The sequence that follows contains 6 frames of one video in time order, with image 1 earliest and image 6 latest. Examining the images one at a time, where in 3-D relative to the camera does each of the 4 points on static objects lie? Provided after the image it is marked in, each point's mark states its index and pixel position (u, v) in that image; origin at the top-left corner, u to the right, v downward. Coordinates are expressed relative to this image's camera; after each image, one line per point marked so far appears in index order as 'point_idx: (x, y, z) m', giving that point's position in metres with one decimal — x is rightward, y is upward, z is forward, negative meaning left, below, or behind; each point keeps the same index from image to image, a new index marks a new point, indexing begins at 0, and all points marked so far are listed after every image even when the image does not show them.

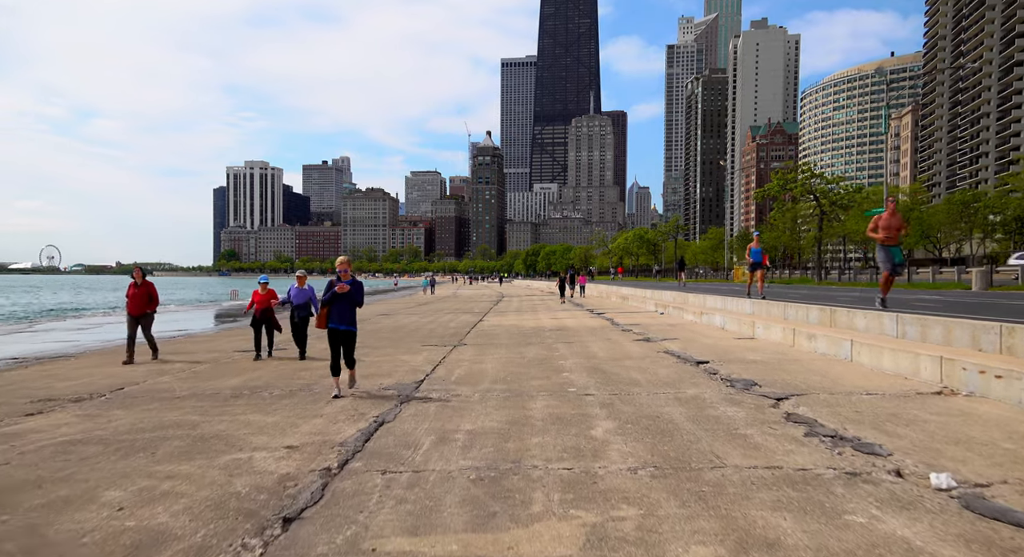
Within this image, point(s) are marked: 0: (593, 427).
0: (+0.8, -1.4, +6.2) m
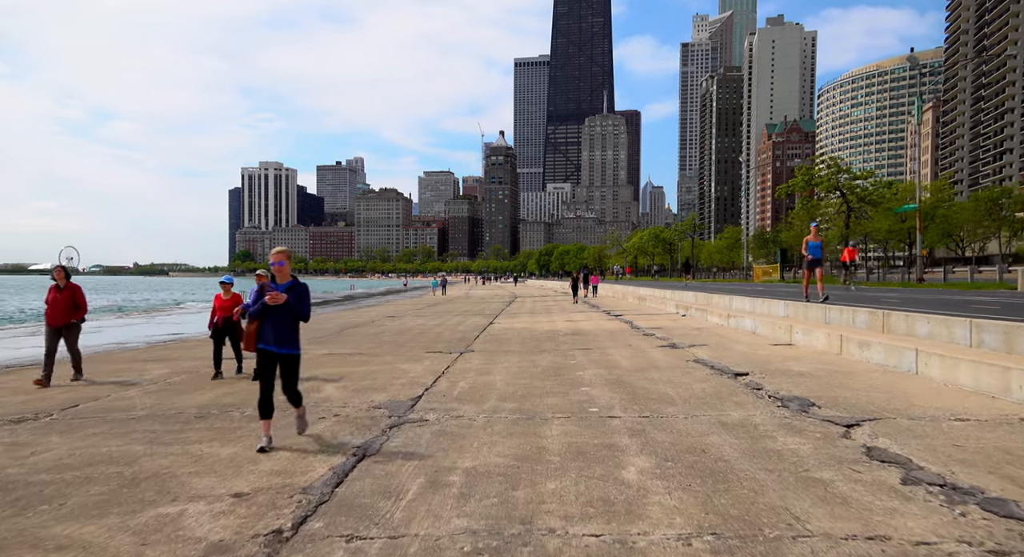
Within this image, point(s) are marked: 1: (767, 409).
0: (+0.9, -1.4, +4.9) m
1: (+2.7, -1.4, +6.7) m
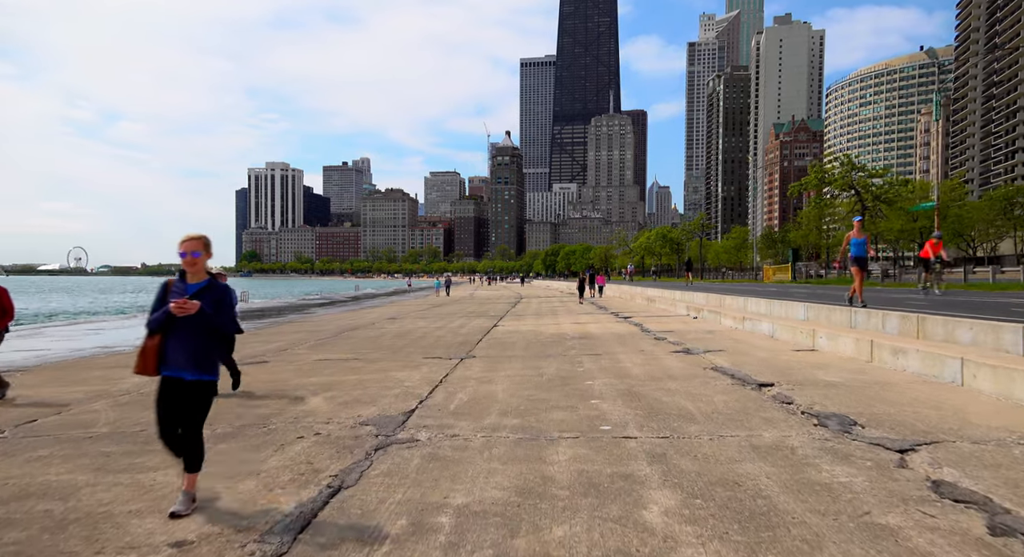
0: (+0.9, -1.4, +4.1) m
1: (+2.7, -1.4, +5.9) m
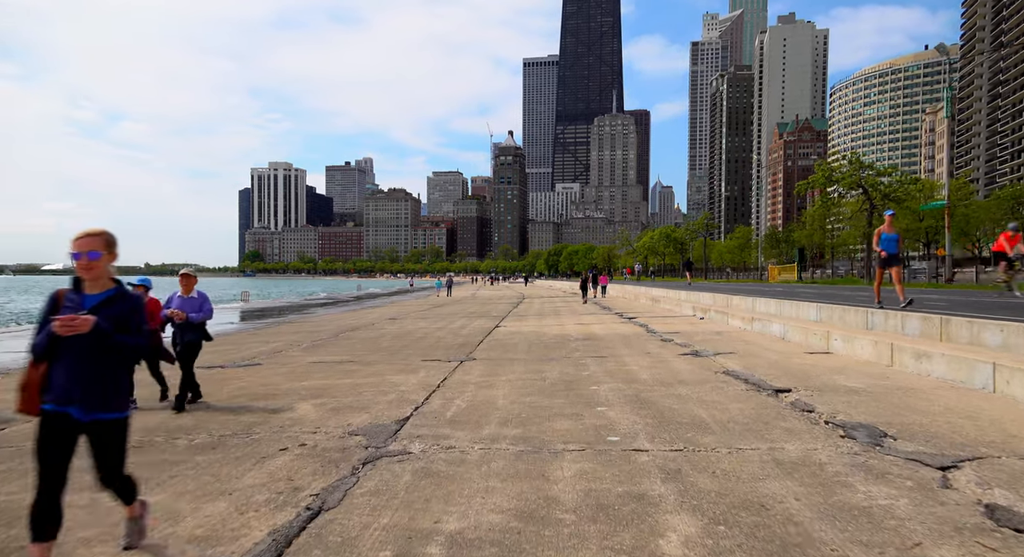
0: (+0.8, -1.4, +3.7) m
1: (+2.7, -1.4, +5.4) m
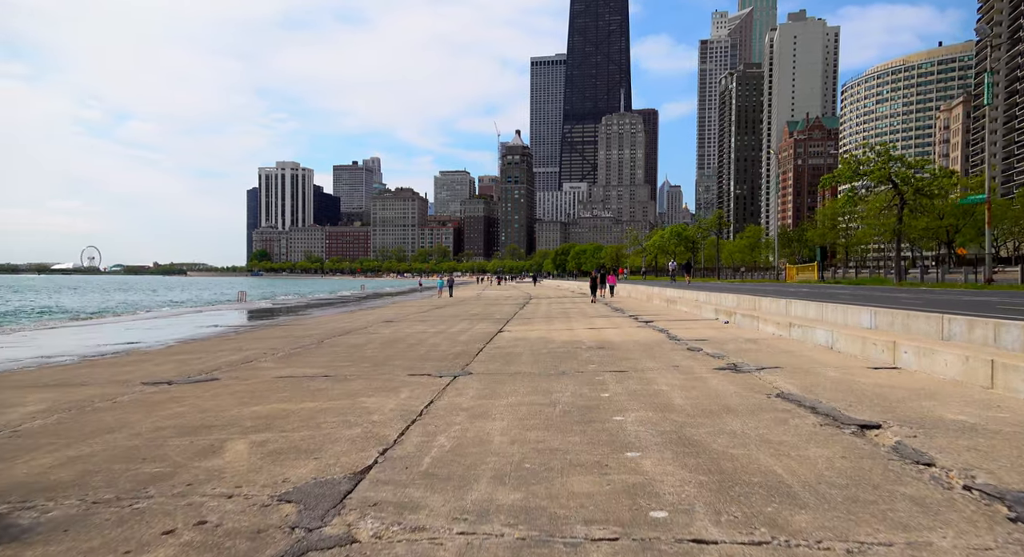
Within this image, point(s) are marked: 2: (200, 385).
0: (+0.8, -1.4, +1.8) m
1: (+2.7, -1.4, +3.5) m
2: (-4.6, -1.6, +9.4) m
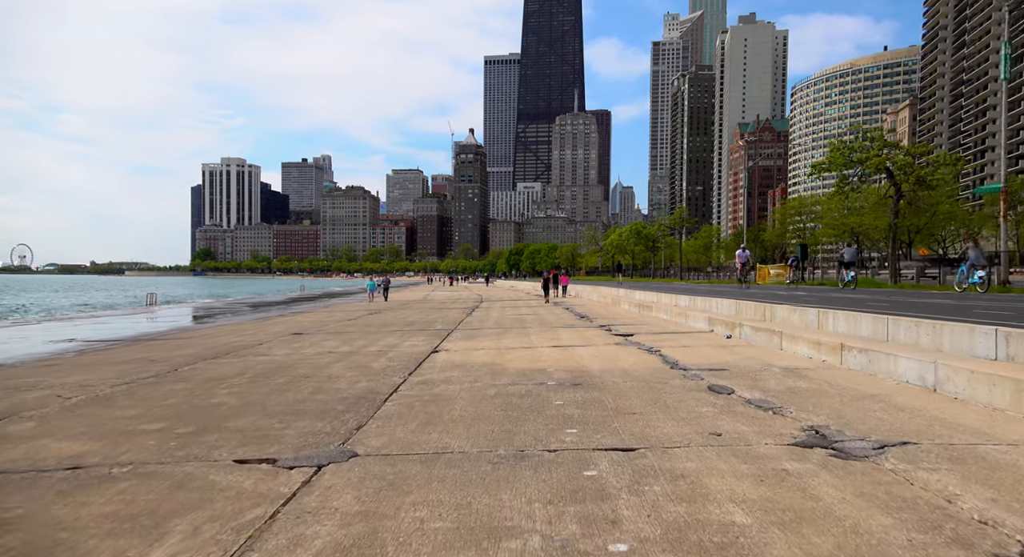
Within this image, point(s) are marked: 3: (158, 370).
0: (+0.7, -1.5, -2.8) m
1: (+2.4, -1.4, -0.9) m
2: (-5.2, -1.6, +4.4) m
3: (-6.4, -1.6, +11.7) m
